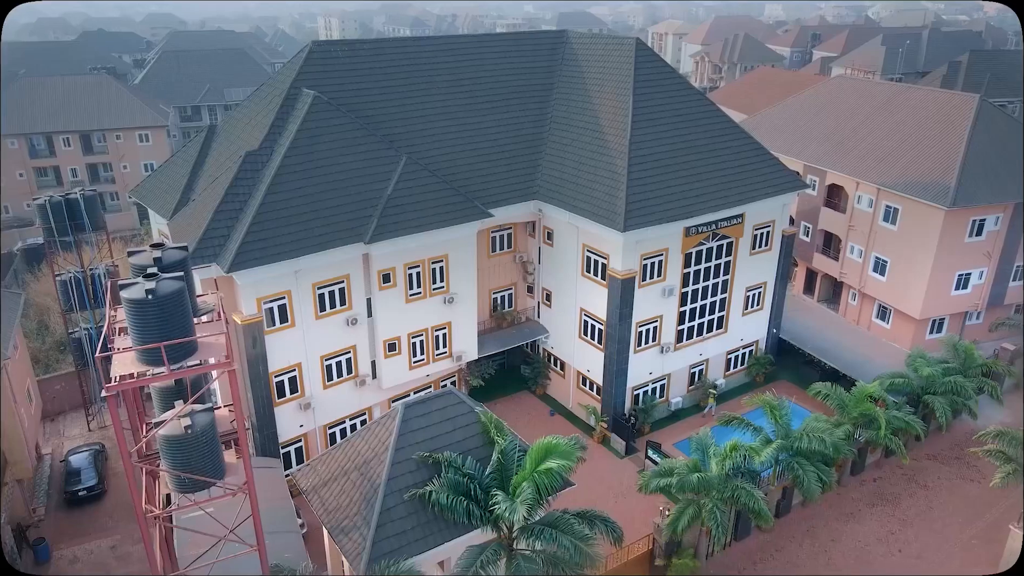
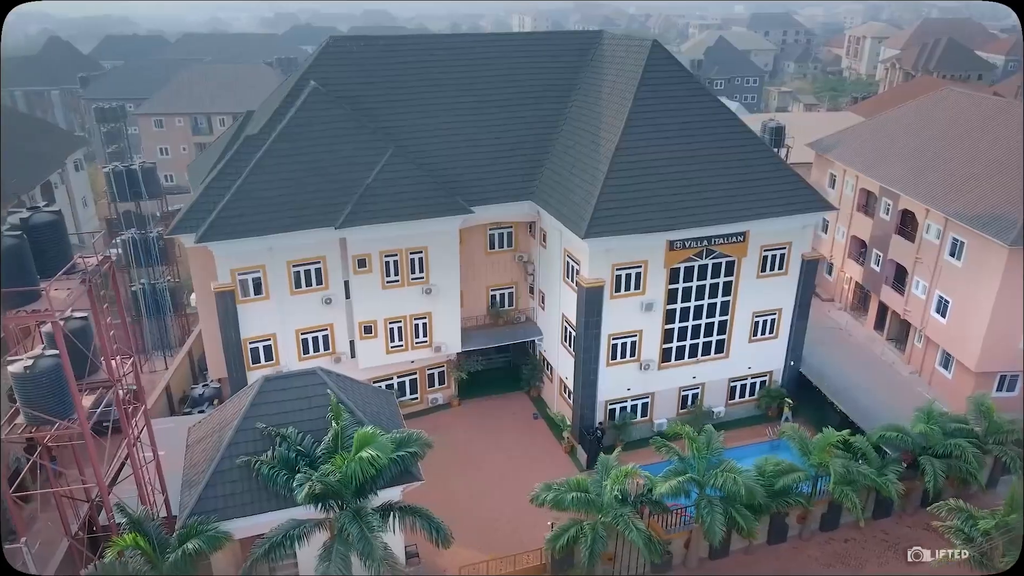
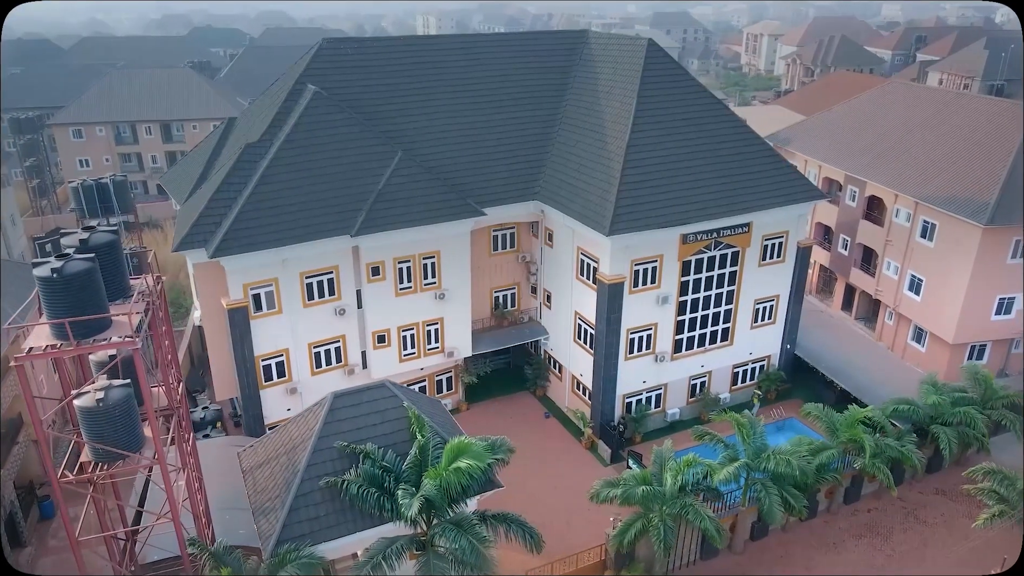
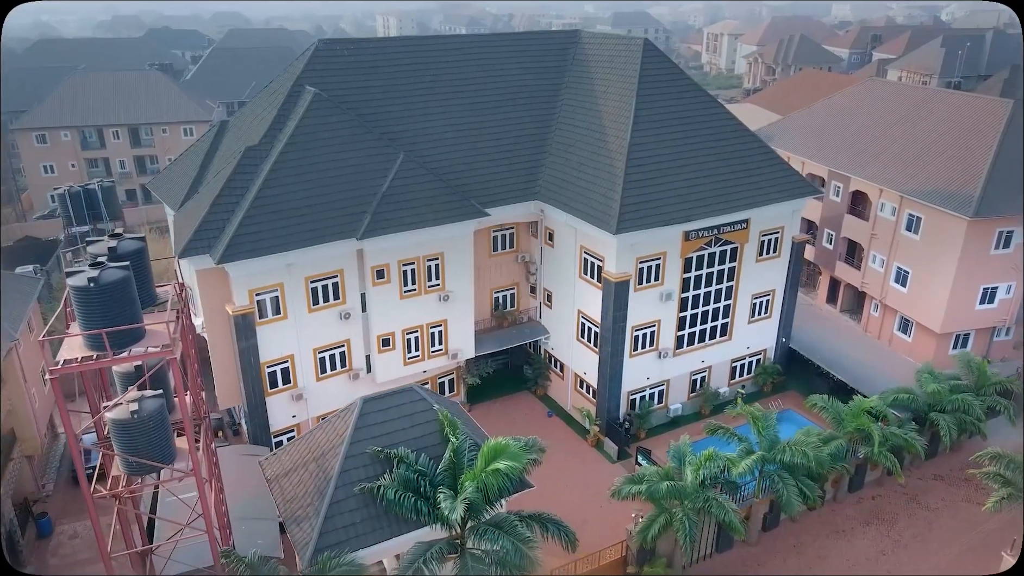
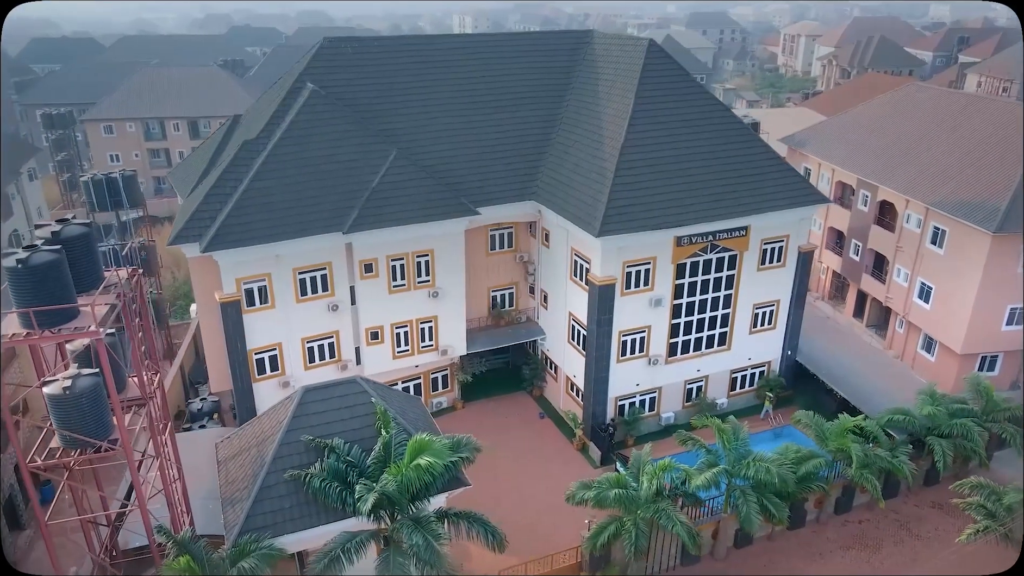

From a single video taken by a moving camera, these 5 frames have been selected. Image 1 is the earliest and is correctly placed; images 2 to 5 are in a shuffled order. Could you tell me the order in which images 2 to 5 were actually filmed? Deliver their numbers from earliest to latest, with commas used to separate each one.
4, 3, 5, 2
